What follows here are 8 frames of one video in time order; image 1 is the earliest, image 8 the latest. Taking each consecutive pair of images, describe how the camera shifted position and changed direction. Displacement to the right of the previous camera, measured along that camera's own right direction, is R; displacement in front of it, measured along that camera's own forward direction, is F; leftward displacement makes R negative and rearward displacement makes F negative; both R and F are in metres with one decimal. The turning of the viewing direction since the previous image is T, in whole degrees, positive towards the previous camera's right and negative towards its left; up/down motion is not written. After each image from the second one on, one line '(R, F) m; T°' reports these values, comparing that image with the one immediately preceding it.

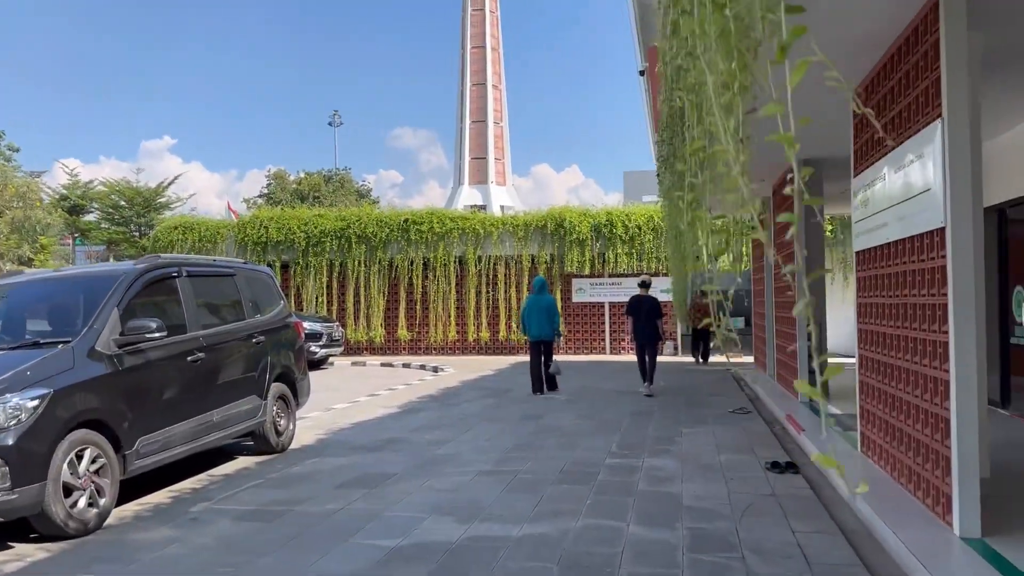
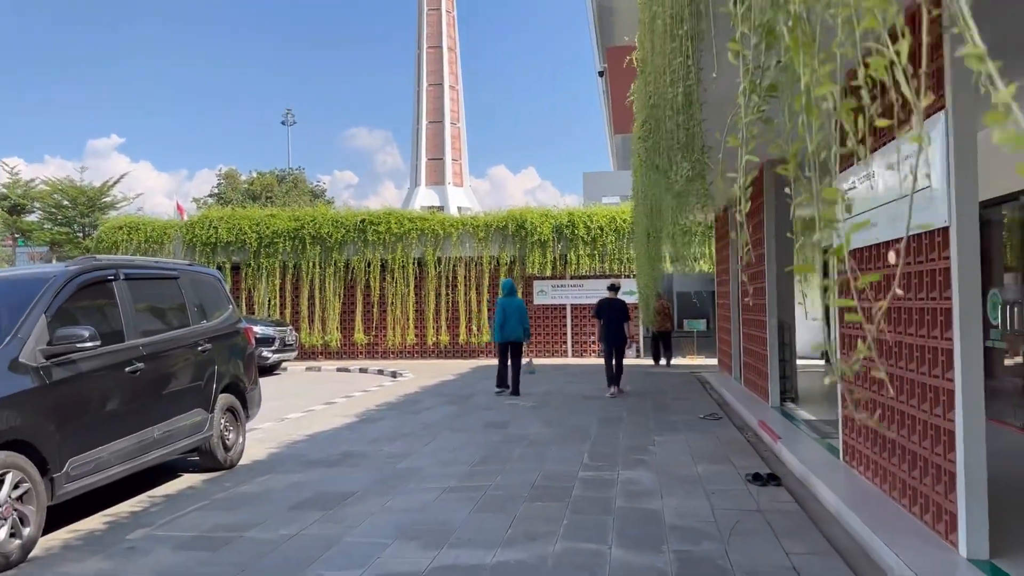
(-0.1, +0.3) m; +3°
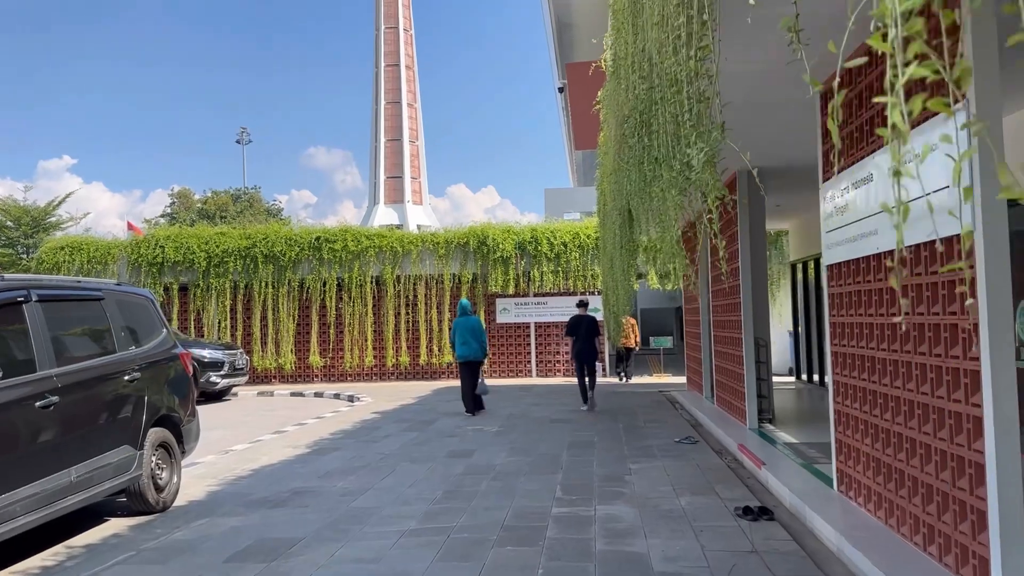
(0.0, +0.5) m; +3°
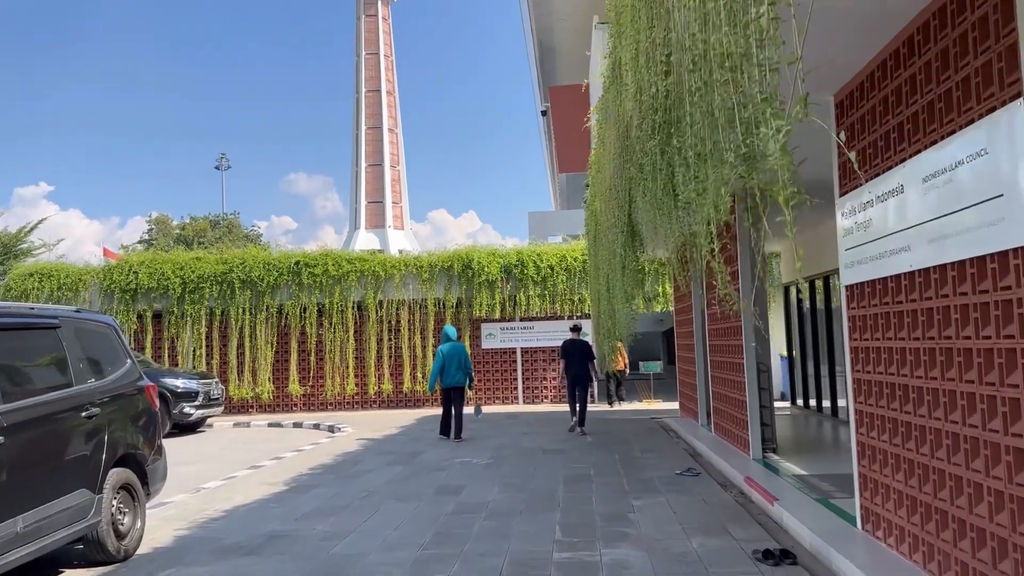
(-0.1, +0.4) m; +1°
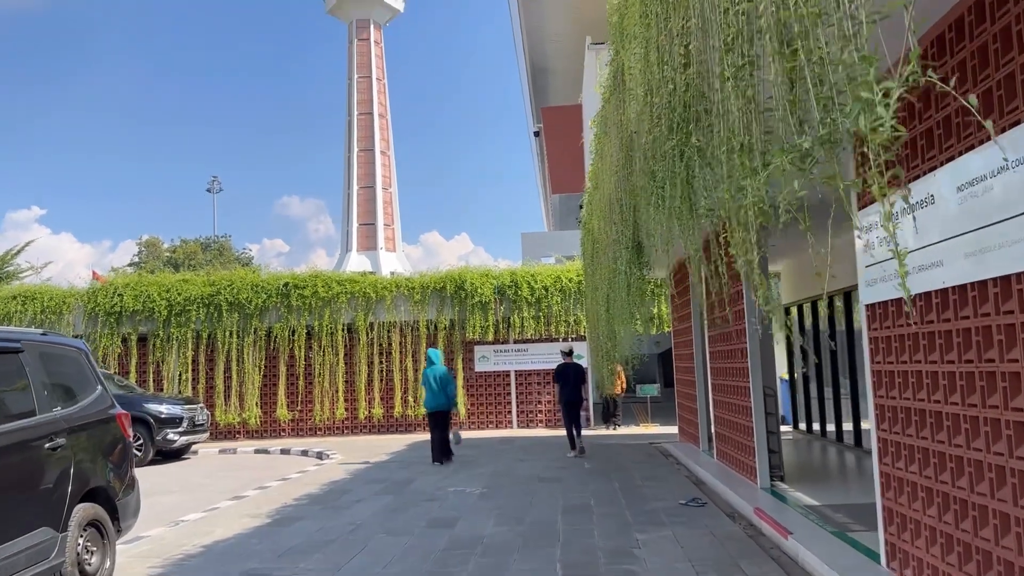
(0.0, +0.3) m; +1°
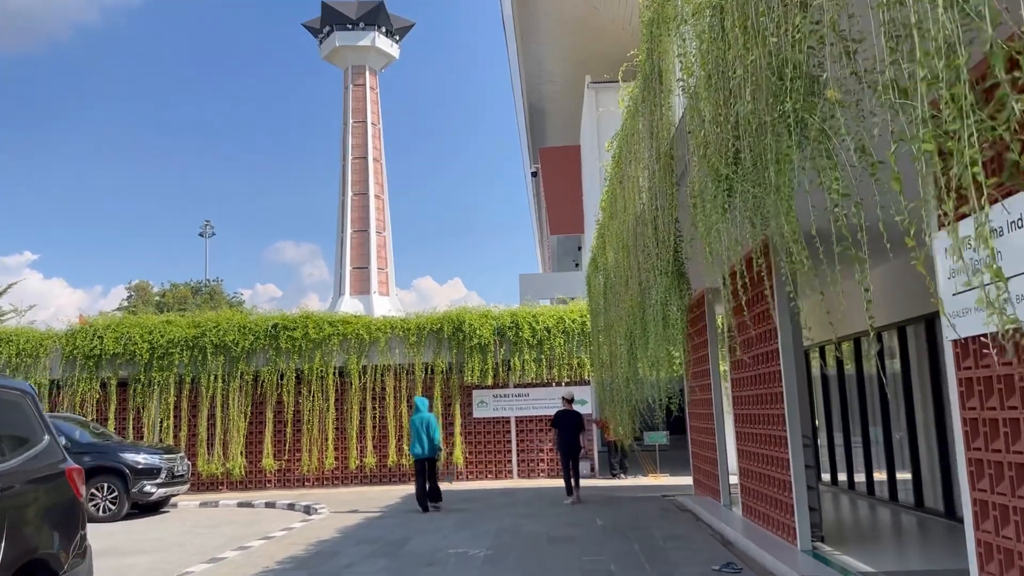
(-0.1, +0.7) m; +1°
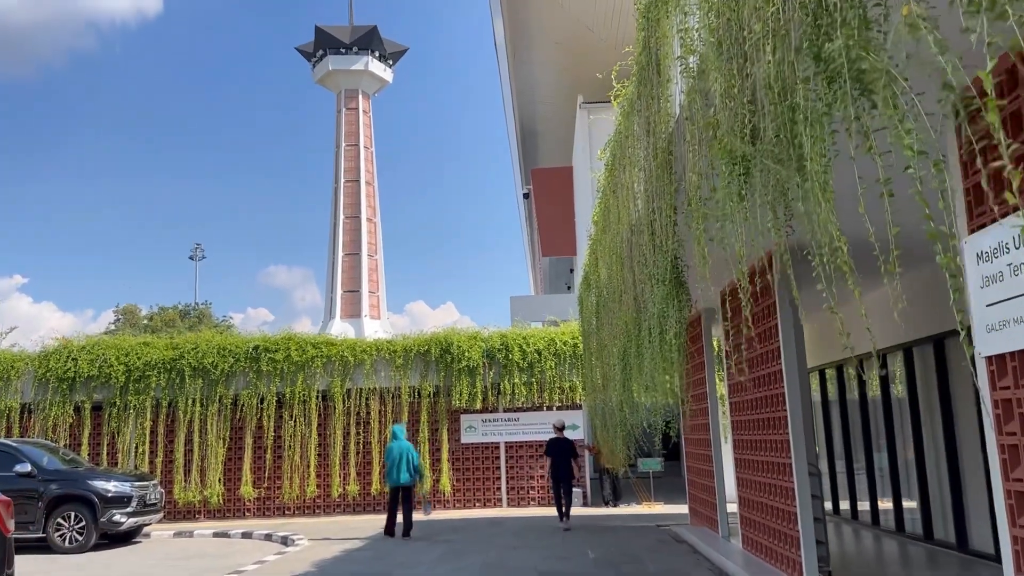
(+0.1, +0.4) m; +1°
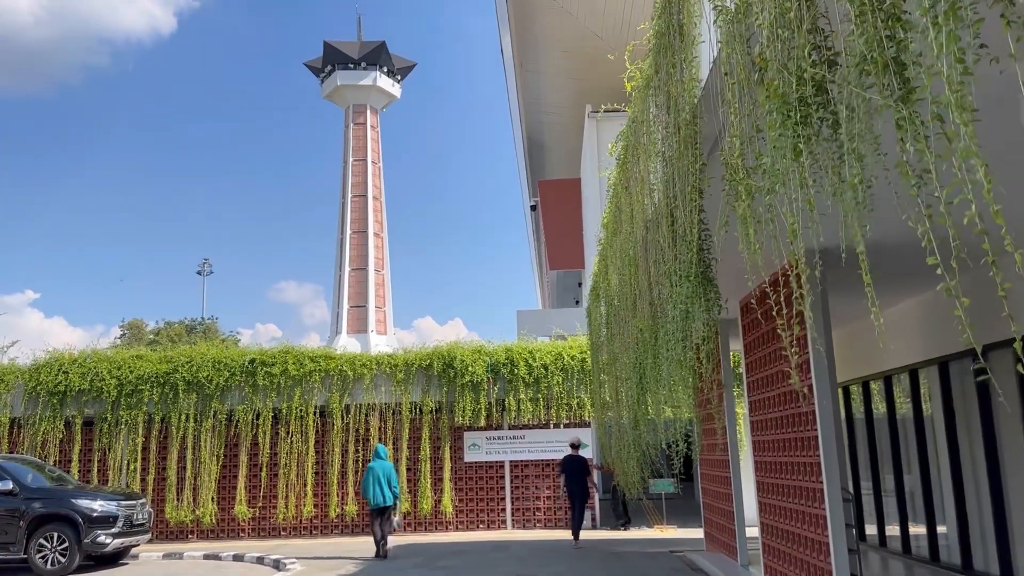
(0.0, +0.5) m; -1°
